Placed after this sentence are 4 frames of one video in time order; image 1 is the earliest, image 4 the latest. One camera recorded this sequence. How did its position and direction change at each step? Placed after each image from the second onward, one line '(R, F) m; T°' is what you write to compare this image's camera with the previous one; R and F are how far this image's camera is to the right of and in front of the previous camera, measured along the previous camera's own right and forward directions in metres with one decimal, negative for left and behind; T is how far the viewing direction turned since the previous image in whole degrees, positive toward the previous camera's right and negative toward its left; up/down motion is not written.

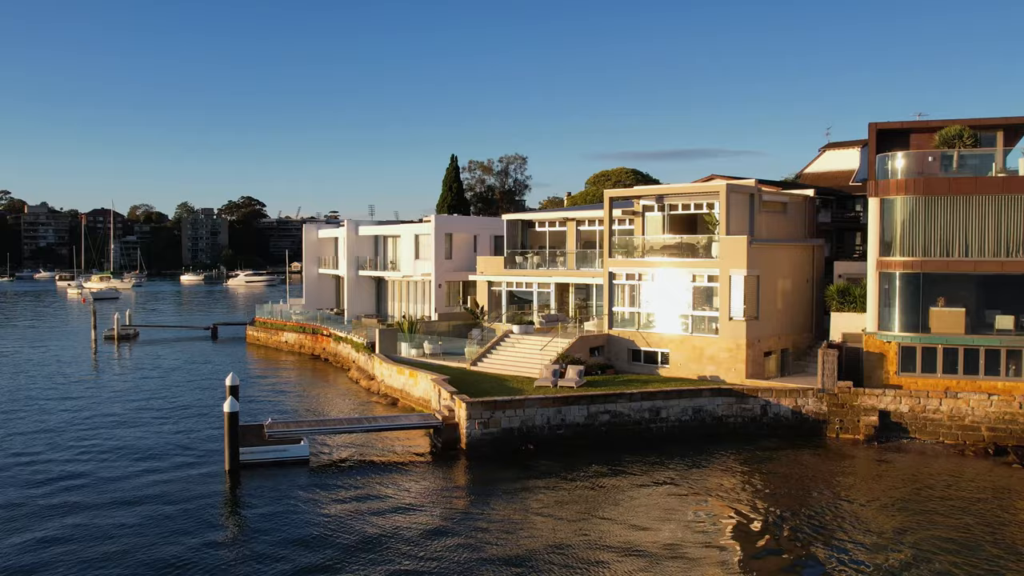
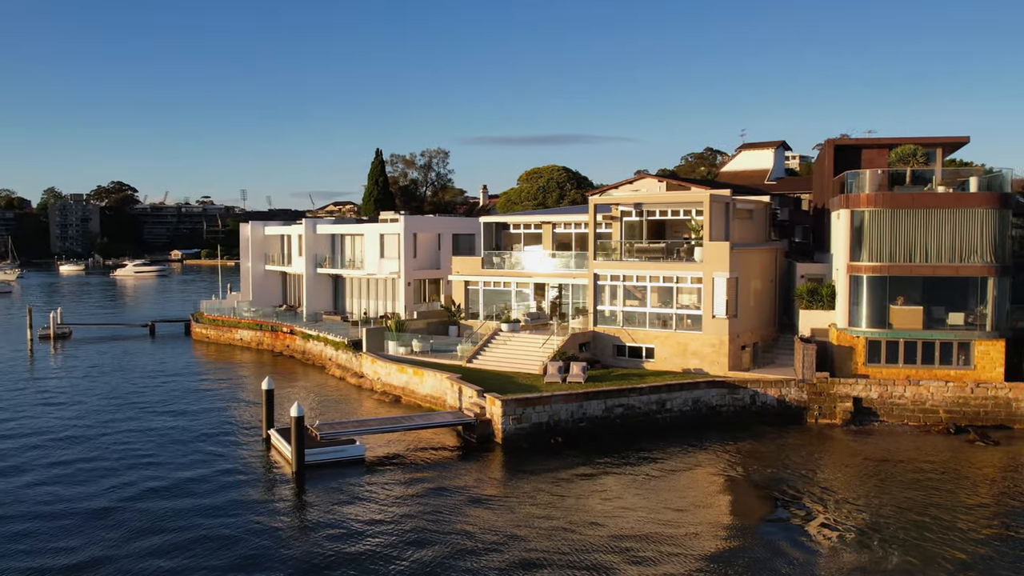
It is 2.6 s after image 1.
(-4.4, -1.6) m; +8°
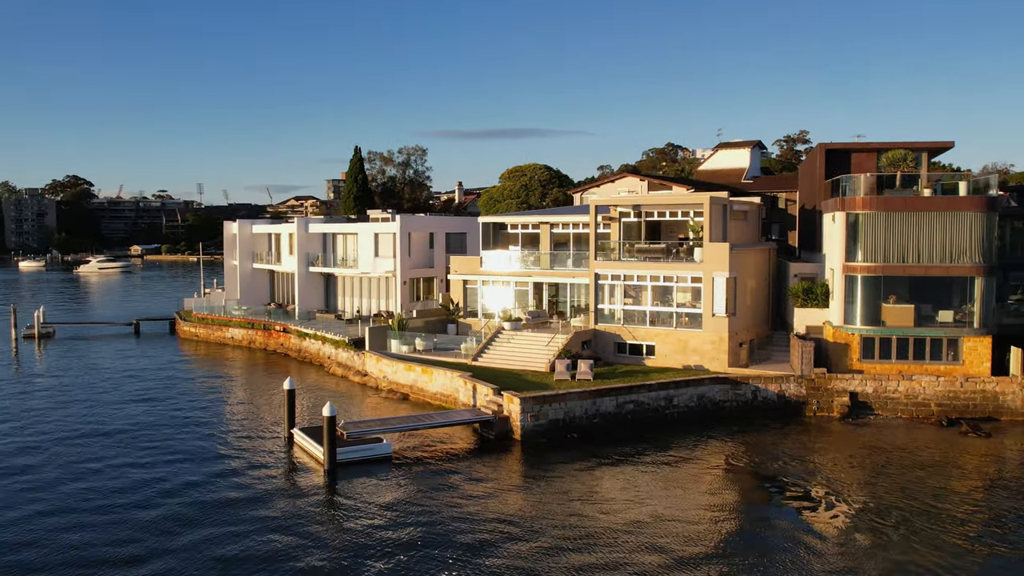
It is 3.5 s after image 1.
(-1.7, -0.8) m; +2°
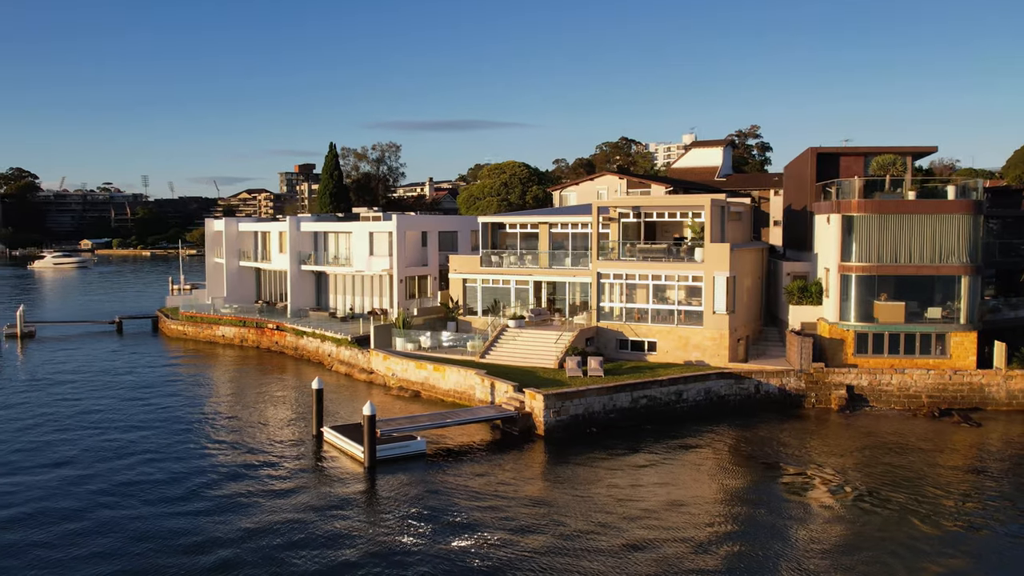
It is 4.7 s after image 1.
(-2.2, -1.0) m; +3°
